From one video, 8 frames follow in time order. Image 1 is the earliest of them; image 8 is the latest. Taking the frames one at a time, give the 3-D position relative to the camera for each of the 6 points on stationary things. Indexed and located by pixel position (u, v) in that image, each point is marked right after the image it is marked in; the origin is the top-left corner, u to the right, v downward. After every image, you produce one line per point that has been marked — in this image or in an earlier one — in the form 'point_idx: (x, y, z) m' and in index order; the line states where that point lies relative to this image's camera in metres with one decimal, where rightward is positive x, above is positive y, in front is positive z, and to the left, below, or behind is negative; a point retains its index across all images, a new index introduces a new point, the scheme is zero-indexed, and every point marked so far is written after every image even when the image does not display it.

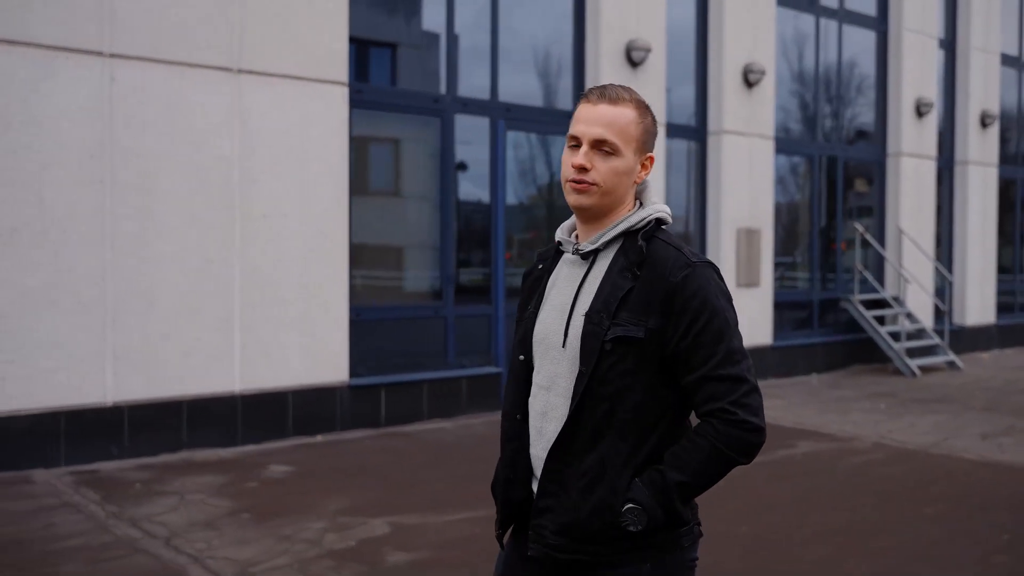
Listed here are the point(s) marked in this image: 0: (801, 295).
0: (+3.4, -0.1, +12.3) m
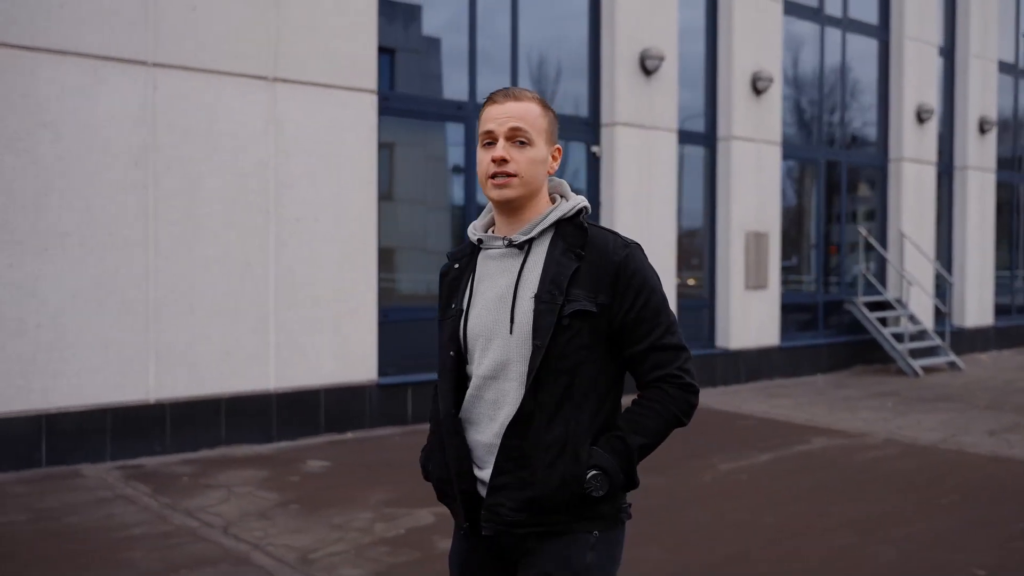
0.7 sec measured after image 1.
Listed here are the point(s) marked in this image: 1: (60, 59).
0: (+3.5, -0.1, +12.6) m
1: (-2.8, +1.4, +6.6) m
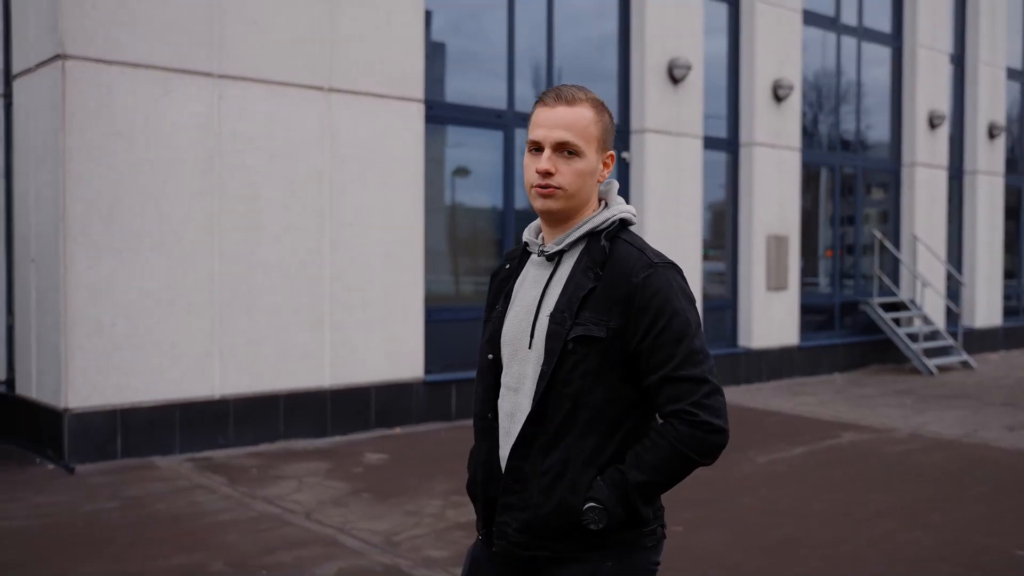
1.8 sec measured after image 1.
0: (+3.8, -0.1, +12.9) m
1: (-2.5, +1.4, +6.9) m
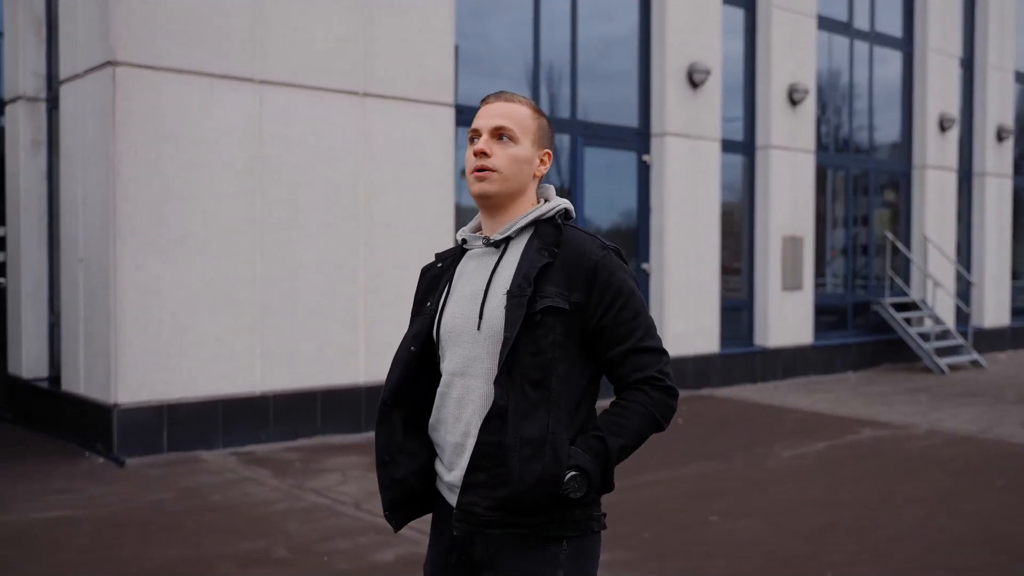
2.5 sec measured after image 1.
0: (+4.1, -0.1, +13.2) m
1: (-2.3, +1.4, +7.2) m
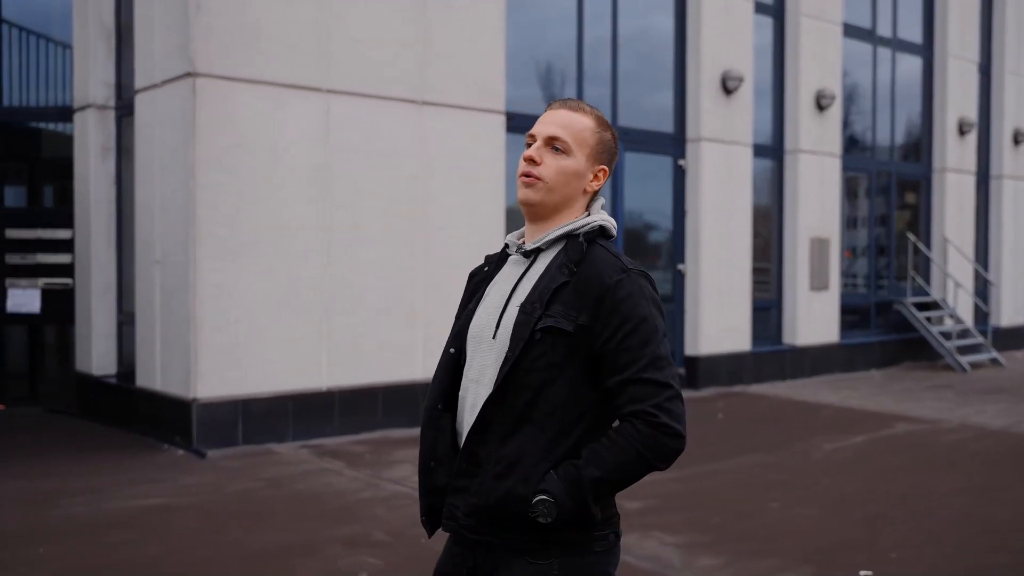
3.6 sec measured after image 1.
0: (+4.5, -0.1, +13.5) m
1: (-1.8, +1.4, +7.5) m
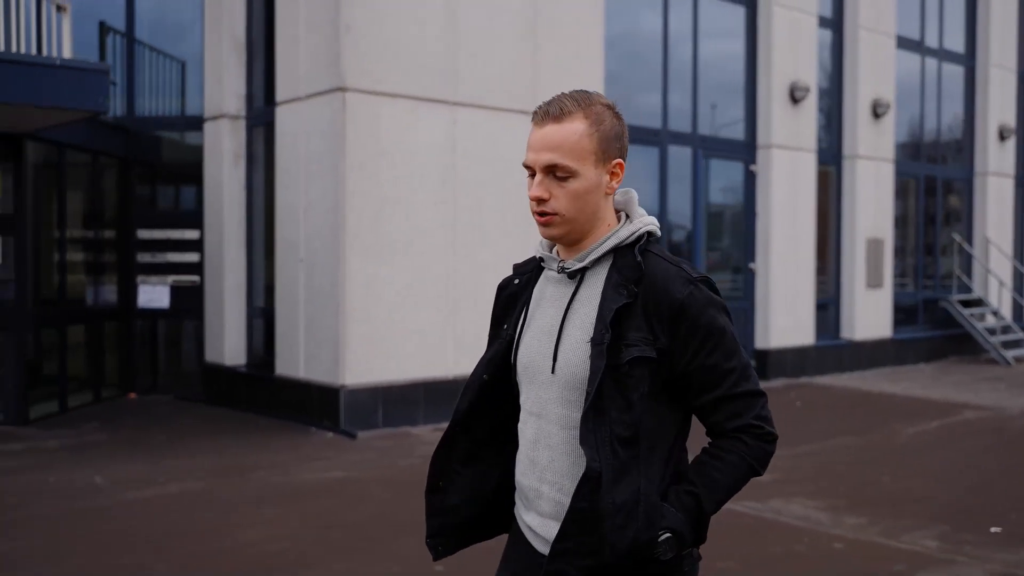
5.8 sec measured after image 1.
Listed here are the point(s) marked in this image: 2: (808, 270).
0: (+5.4, -0.1, +14.2) m
1: (-0.9, +1.5, +8.2) m
2: (+3.4, +0.2, +12.1) m
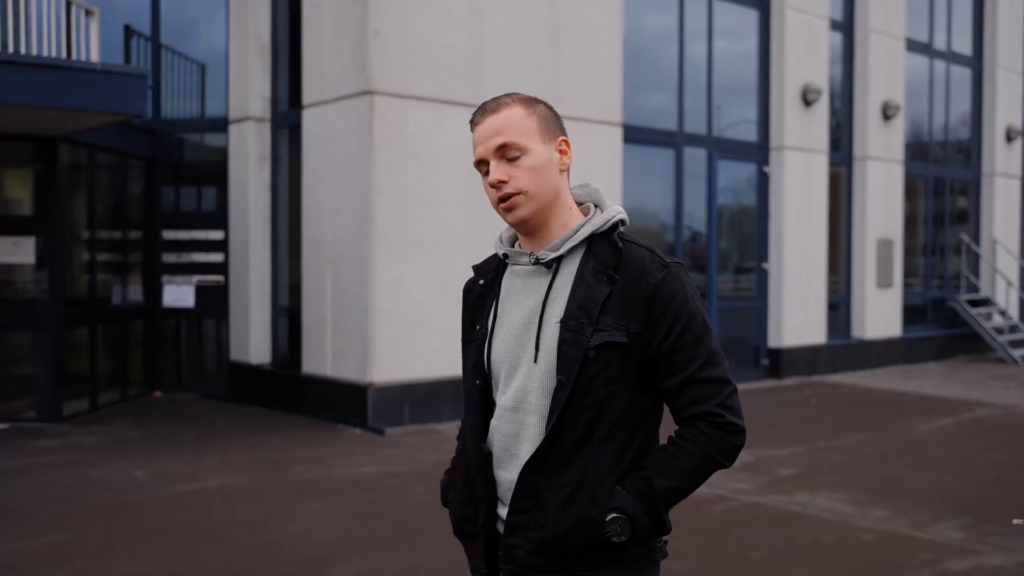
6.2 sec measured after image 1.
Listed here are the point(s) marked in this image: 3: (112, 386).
0: (+5.6, -0.1, +14.4) m
1: (-0.7, +1.5, +8.4) m
2: (+3.6, +0.2, +12.3) m
3: (-3.7, -0.9, +9.8) m
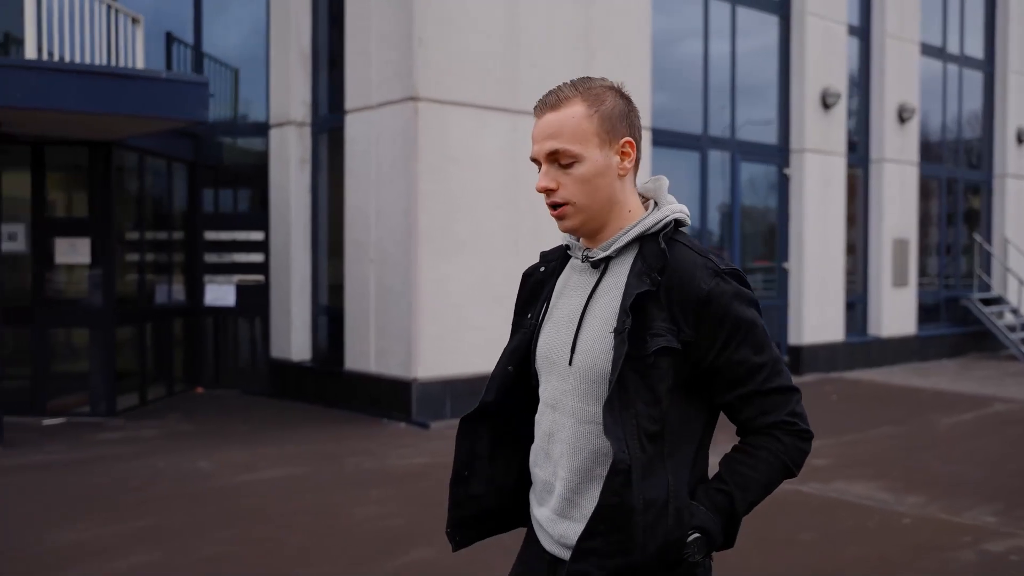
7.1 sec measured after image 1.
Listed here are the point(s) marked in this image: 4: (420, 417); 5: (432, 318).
0: (+5.9, -0.1, +14.7) m
1: (-0.4, +1.5, +8.7) m
2: (+3.9, +0.2, +12.6) m
3: (-3.4, -0.9, +10.1) m
4: (-0.7, -1.0, +8.5) m
5: (-0.7, -0.2, +8.5) m
